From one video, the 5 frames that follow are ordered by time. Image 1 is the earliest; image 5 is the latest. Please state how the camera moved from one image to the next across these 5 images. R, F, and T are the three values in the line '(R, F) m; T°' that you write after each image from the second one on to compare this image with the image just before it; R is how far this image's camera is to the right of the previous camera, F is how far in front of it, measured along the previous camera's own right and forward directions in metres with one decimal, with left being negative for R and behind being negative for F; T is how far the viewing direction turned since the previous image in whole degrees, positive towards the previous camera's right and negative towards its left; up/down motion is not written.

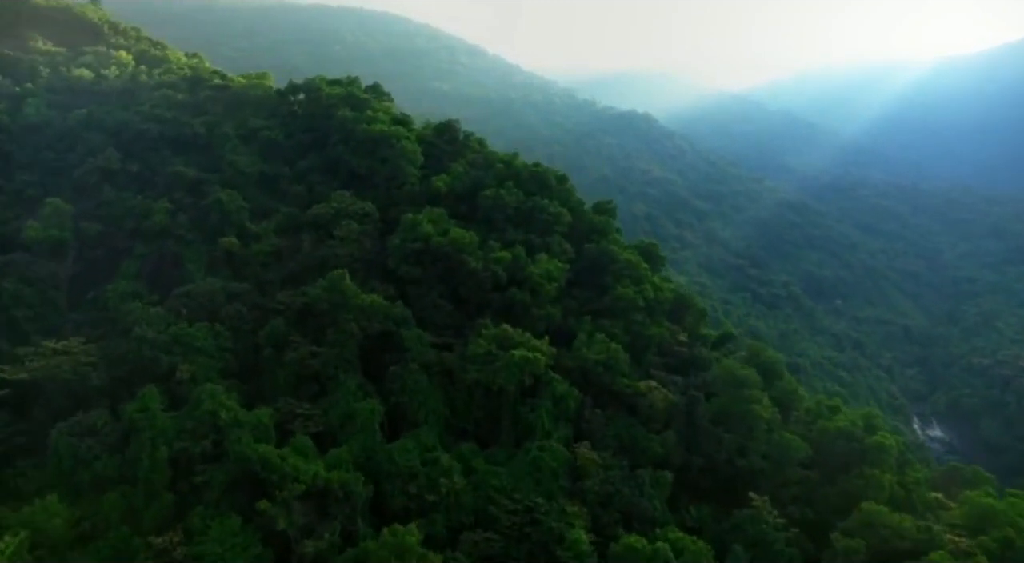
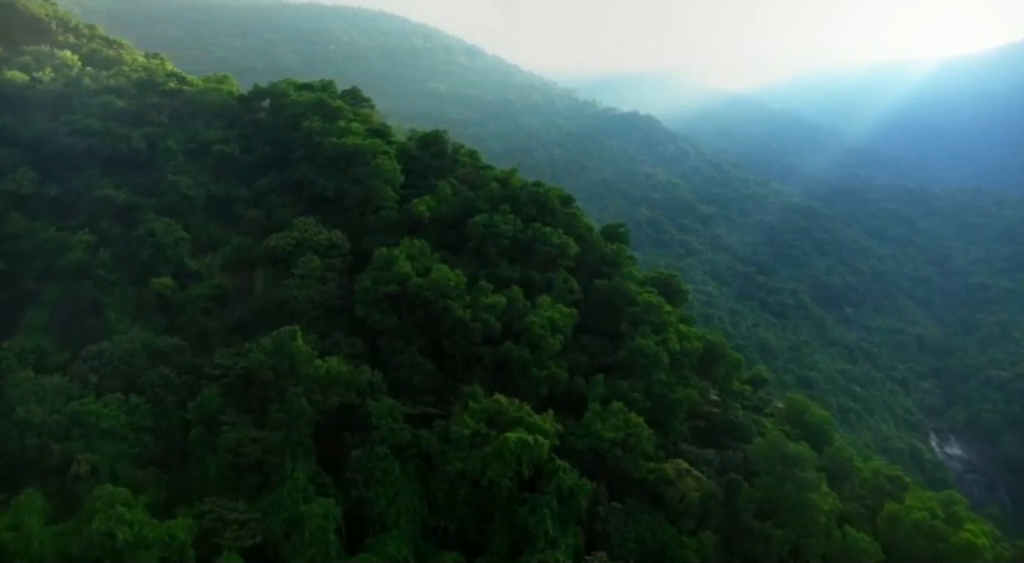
(+0.2, +3.3) m; 0°
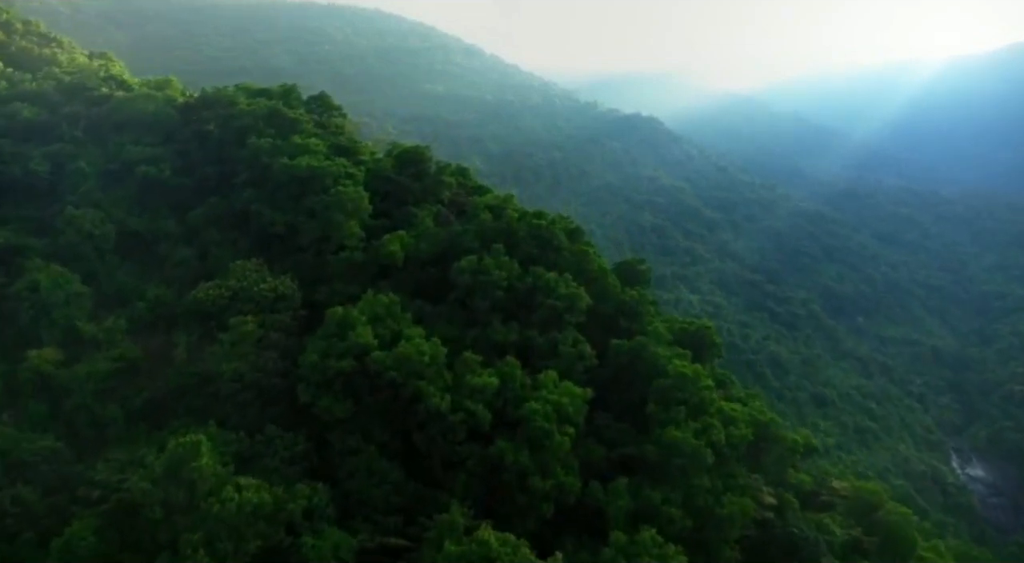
(+0.2, +3.7) m; 0°
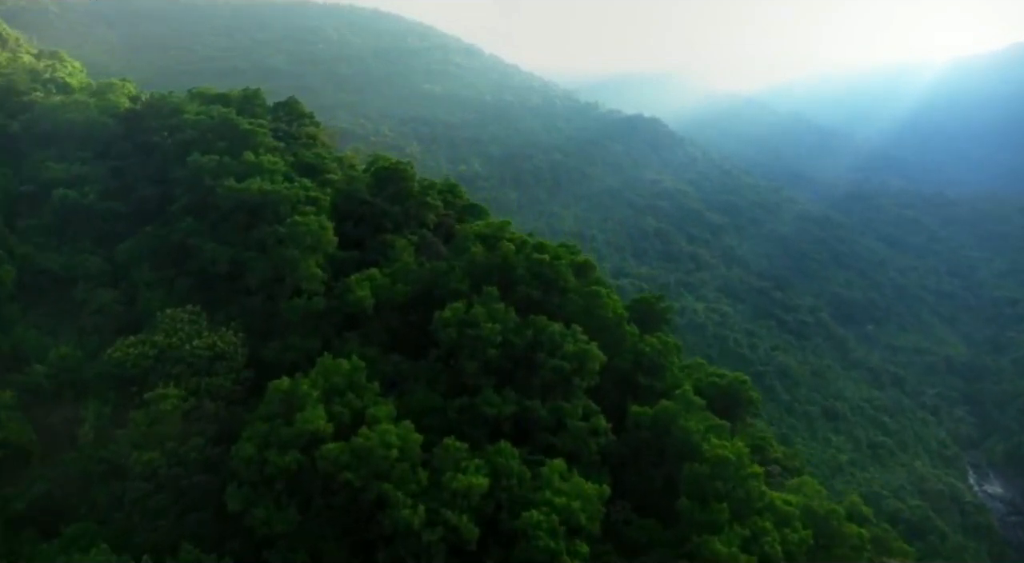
(+0.1, +2.7) m; 0°
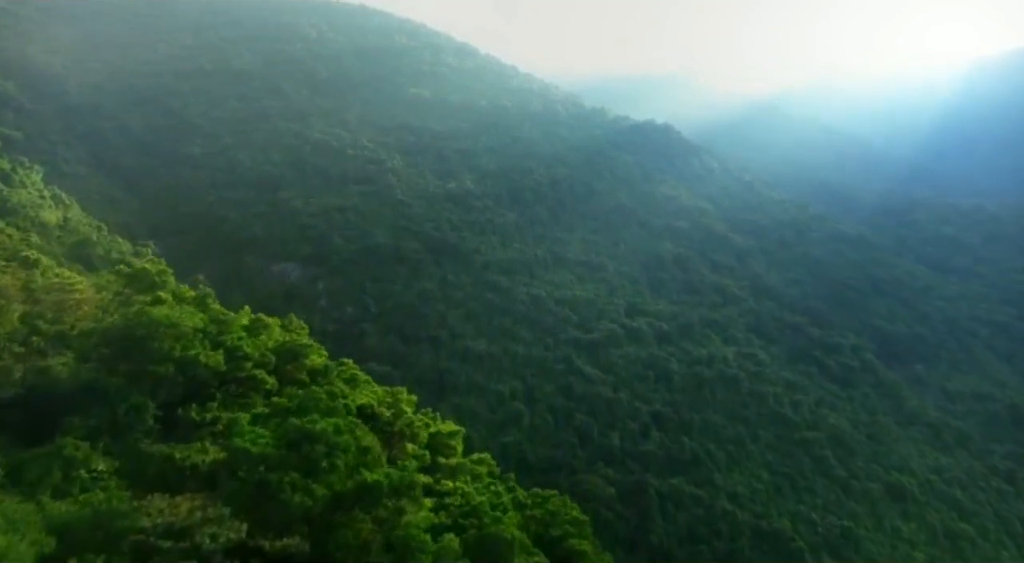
(+0.5, +12.0) m; 0°
